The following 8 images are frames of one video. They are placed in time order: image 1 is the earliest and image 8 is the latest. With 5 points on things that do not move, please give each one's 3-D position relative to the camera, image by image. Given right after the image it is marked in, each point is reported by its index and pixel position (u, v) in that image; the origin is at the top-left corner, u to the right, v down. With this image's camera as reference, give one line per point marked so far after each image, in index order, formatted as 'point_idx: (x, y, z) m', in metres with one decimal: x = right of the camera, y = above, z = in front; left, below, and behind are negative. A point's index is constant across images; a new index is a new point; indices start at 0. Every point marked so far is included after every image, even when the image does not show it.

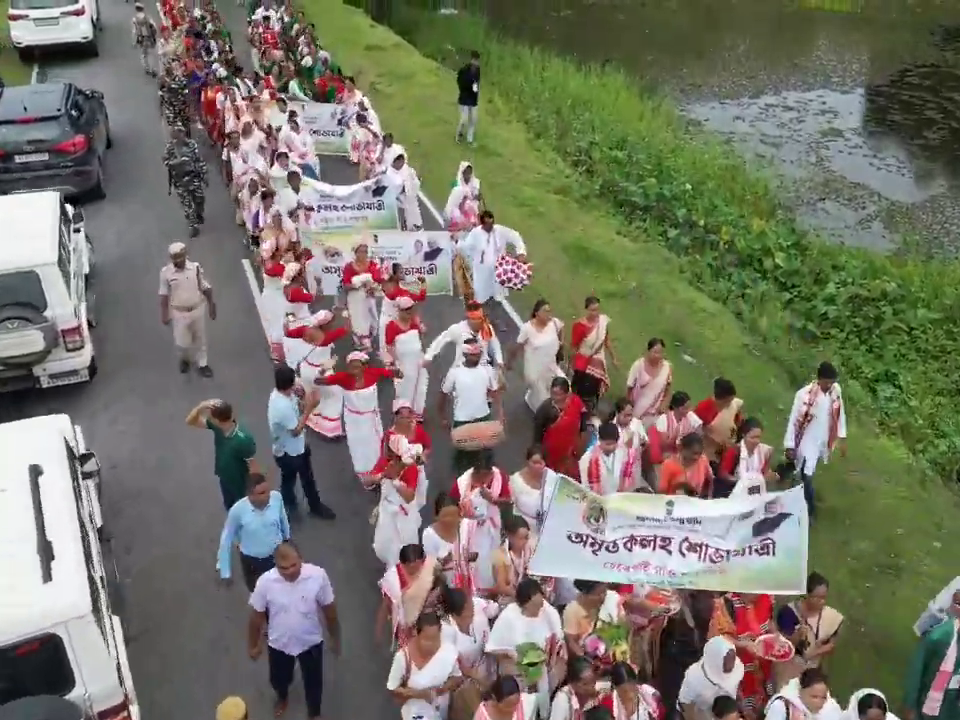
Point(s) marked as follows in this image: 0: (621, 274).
0: (+1.9, +1.1, +11.8) m
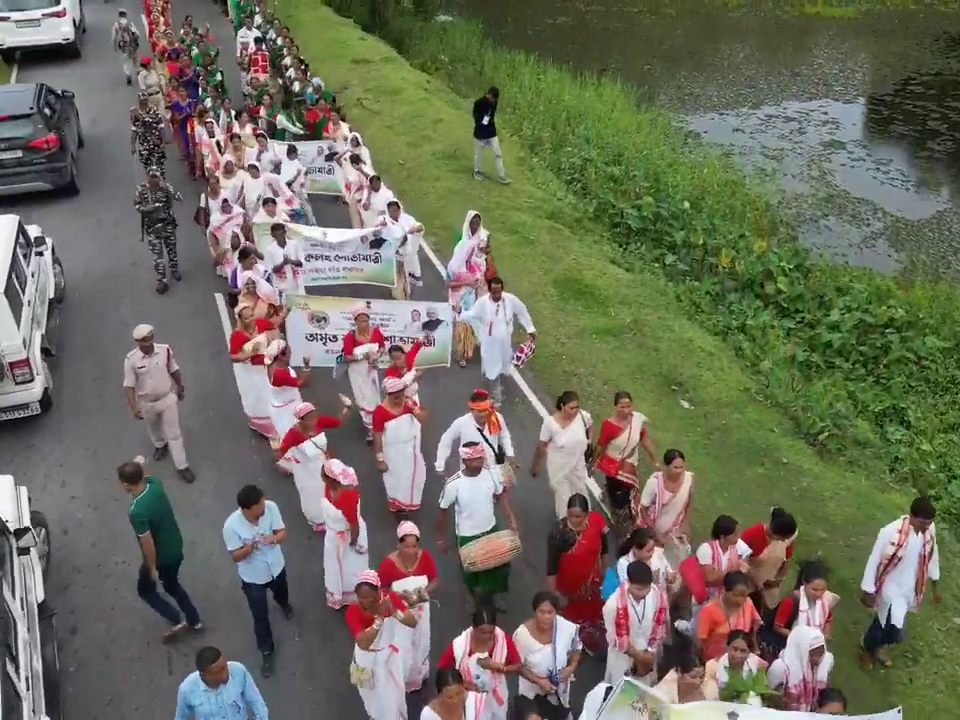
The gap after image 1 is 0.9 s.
0: (+1.7, +0.7, +11.2) m
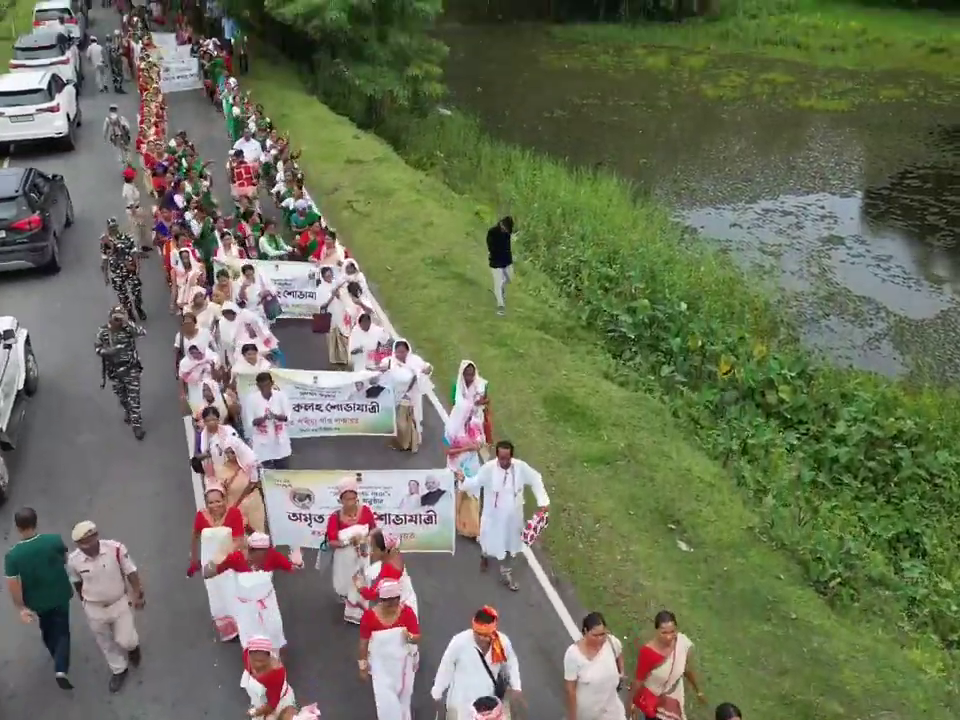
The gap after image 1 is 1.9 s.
0: (+1.5, -0.8, +10.5) m
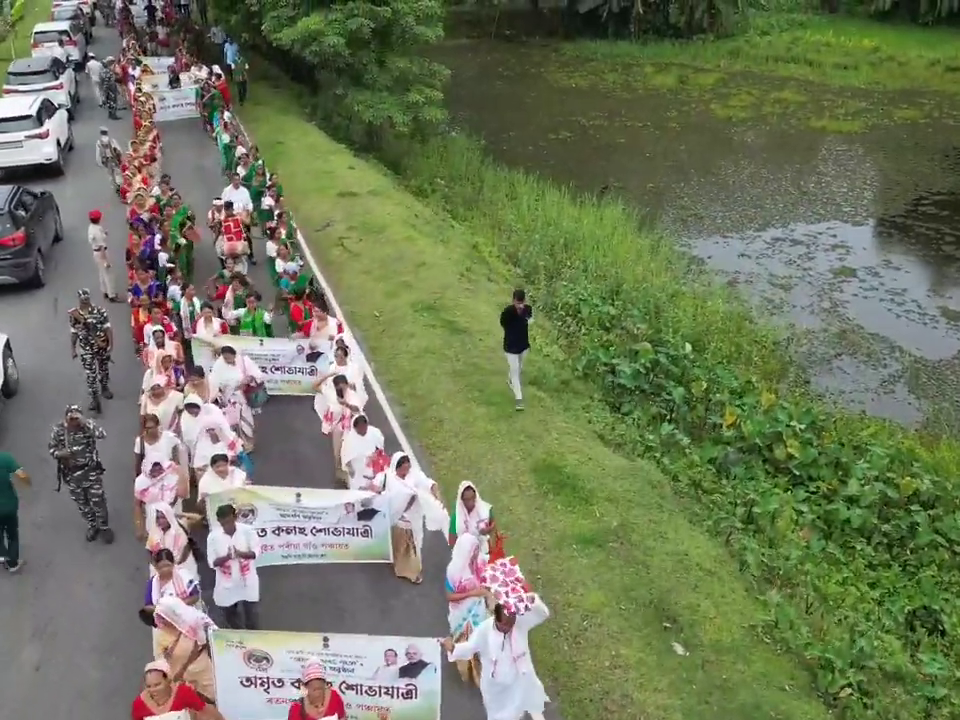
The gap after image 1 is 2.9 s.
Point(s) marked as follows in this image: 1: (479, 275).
0: (+1.3, -1.6, +9.8) m
1: (0.0, +1.6, +16.5) m
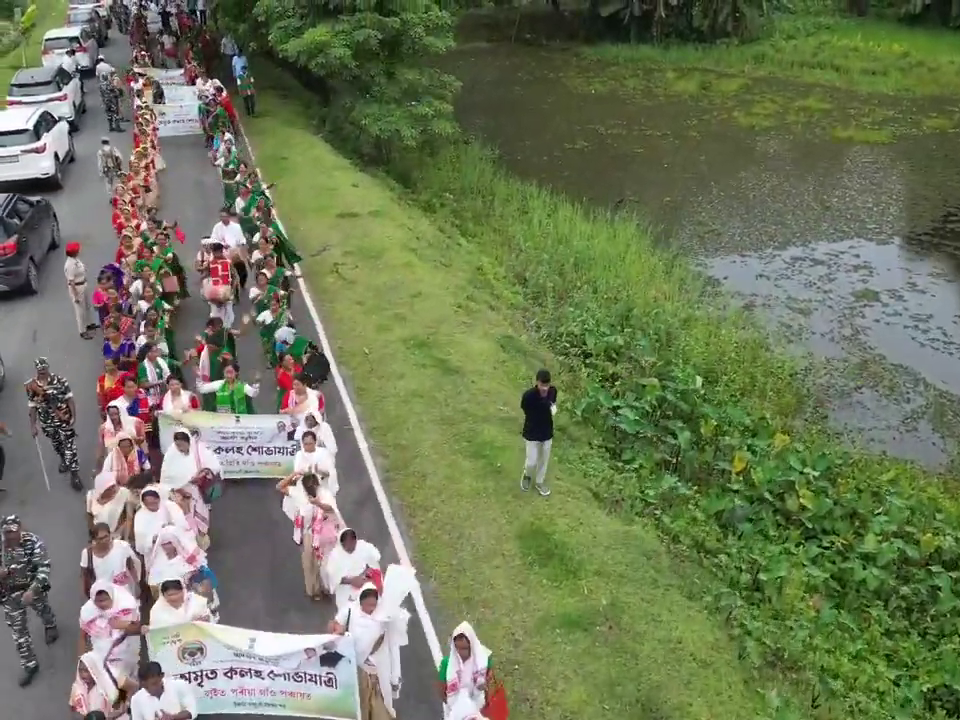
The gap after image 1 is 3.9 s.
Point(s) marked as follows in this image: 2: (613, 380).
0: (+1.1, -2.2, +9.0) m
1: (0.0, +1.0, +15.8) m
2: (+2.5, -0.3, +16.3) m
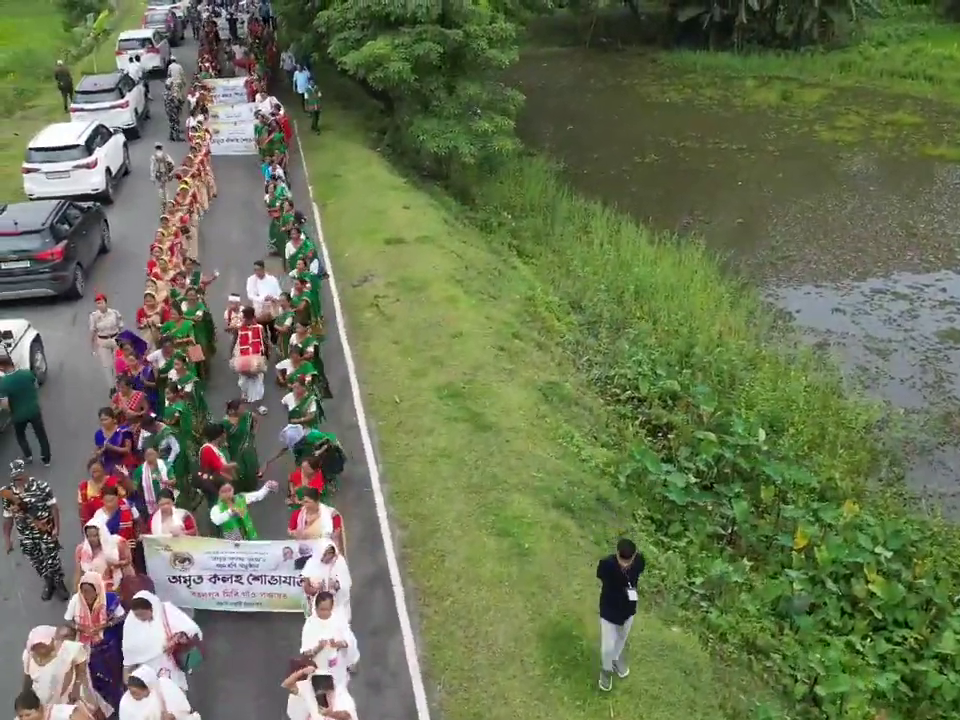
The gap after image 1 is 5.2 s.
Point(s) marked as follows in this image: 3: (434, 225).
0: (+1.2, -3.0, +7.9) m
1: (+0.7, +0.2, +14.8) m
2: (+3.2, -1.2, +15.1) m
3: (-1.0, +3.0, +19.8) m
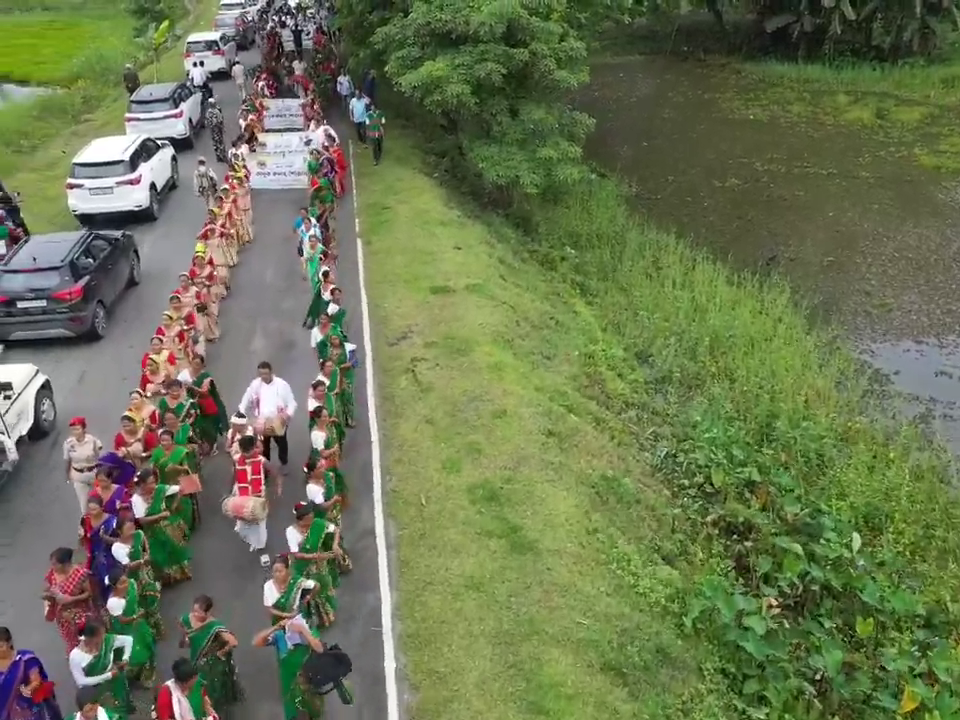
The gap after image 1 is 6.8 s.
0: (+1.2, -4.2, +5.9) m
1: (+1.4, -1.0, +12.8) m
2: (+3.8, -2.5, +12.9) m
3: (+0.2, +1.9, +17.9) m
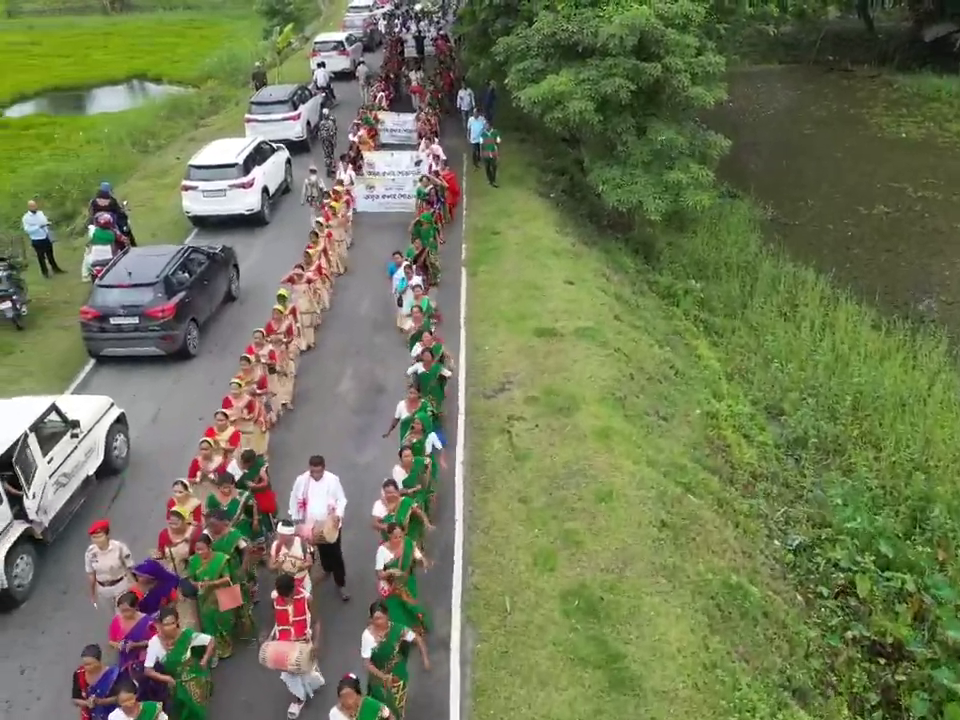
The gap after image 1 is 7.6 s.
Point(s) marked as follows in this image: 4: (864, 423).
0: (+1.5, -5.2, +4.1) m
1: (+2.6, -2.0, +10.9) m
2: (+5.0, -3.6, +10.7) m
3: (+2.2, +0.9, +16.1) m
4: (+7.0, -1.2, +16.3) m
